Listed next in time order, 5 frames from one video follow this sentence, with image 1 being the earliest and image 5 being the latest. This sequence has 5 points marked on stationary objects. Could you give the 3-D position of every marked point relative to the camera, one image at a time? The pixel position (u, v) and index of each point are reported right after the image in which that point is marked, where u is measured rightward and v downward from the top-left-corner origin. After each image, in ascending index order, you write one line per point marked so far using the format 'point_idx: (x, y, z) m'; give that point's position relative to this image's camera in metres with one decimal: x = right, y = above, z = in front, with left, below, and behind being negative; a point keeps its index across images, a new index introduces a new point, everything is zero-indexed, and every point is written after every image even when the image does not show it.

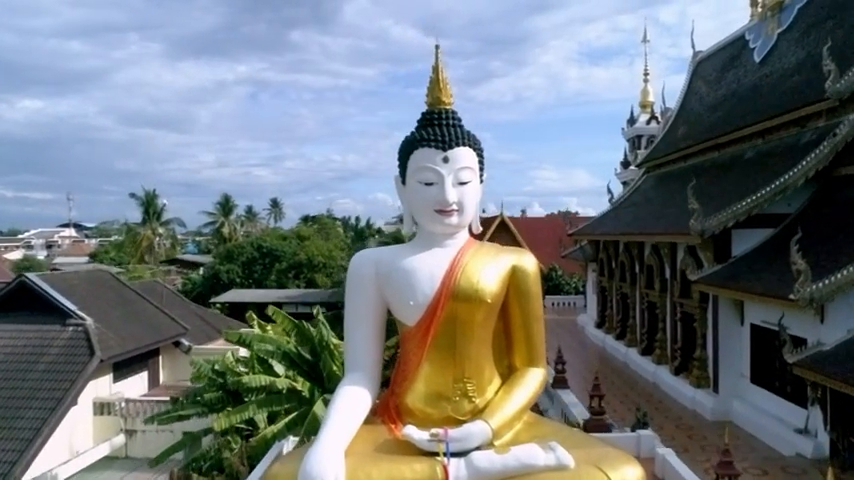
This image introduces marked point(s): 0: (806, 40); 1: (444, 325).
0: (+7.7, +4.1, +12.1) m
1: (+0.2, -0.8, +5.9) m
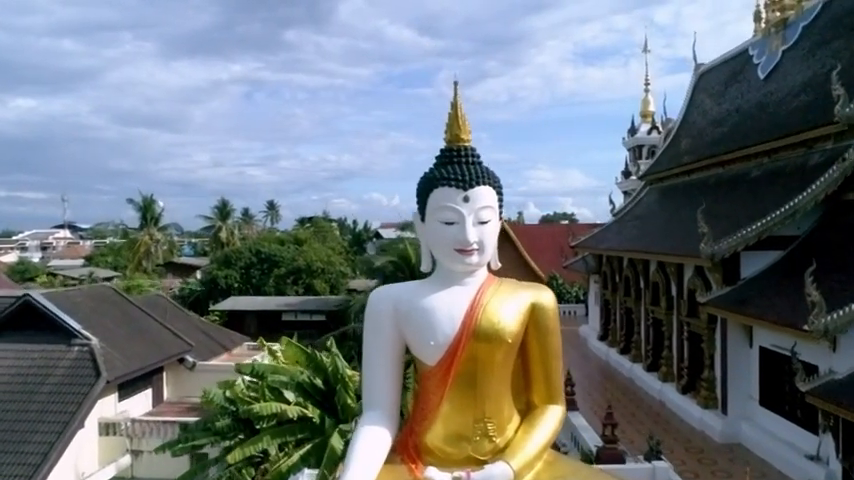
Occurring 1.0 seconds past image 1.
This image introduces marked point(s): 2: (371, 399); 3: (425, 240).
0: (+7.8, +3.7, +12.2) m
1: (+0.4, -1.2, +5.9) m
2: (-0.6, -1.6, +6.1) m
3: (0.0, 0.0, +6.3) m
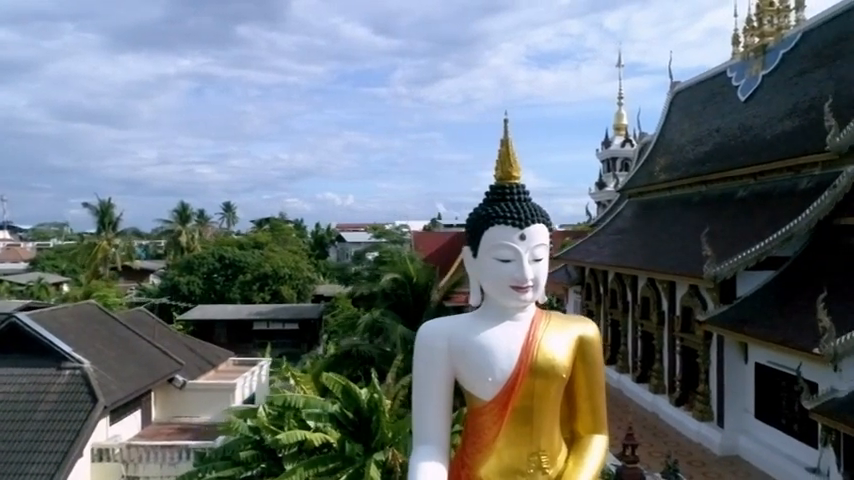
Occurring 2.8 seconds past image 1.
0: (+7.9, +3.3, +12.8) m
1: (+0.9, -1.6, +6.0) m
2: (0.0, -2.0, +6.1) m
3: (+0.5, -0.4, +6.4) m
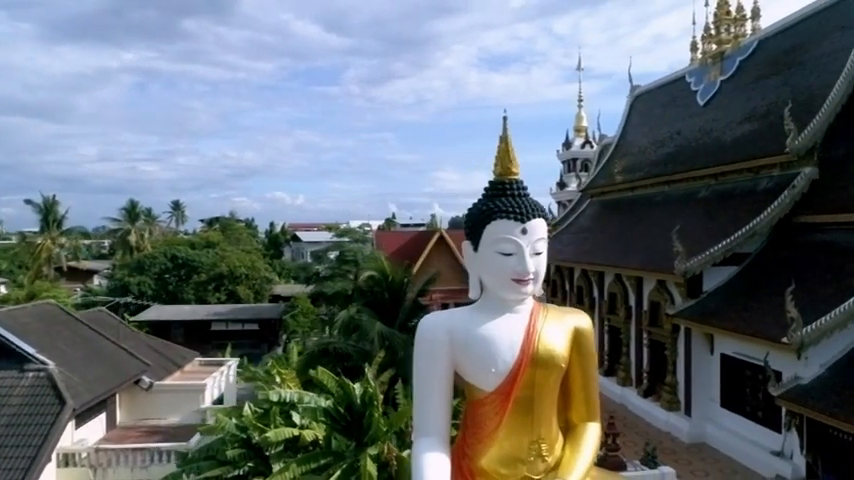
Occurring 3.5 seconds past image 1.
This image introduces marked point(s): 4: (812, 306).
0: (+7.3, +3.4, +13.5) m
1: (+1.0, -1.6, +6.1) m
2: (0.0, -1.9, +6.2) m
3: (+0.5, -0.3, +6.5) m
4: (+5.8, -1.0, +9.0) m
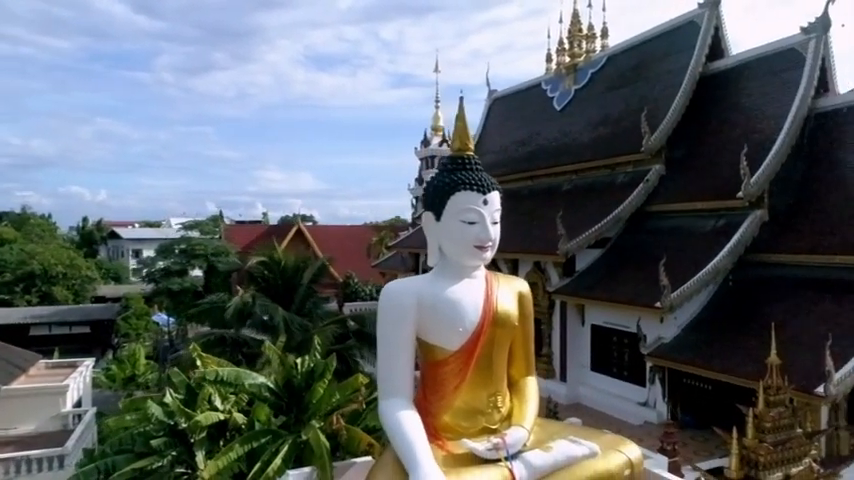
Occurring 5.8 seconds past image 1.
0: (+4.6, +3.7, +15.6) m
1: (+0.6, -1.2, +6.7) m
2: (-0.3, -1.6, +6.5) m
3: (+0.1, 0.0, +6.9) m
4: (+4.4, -0.7, +10.8) m
